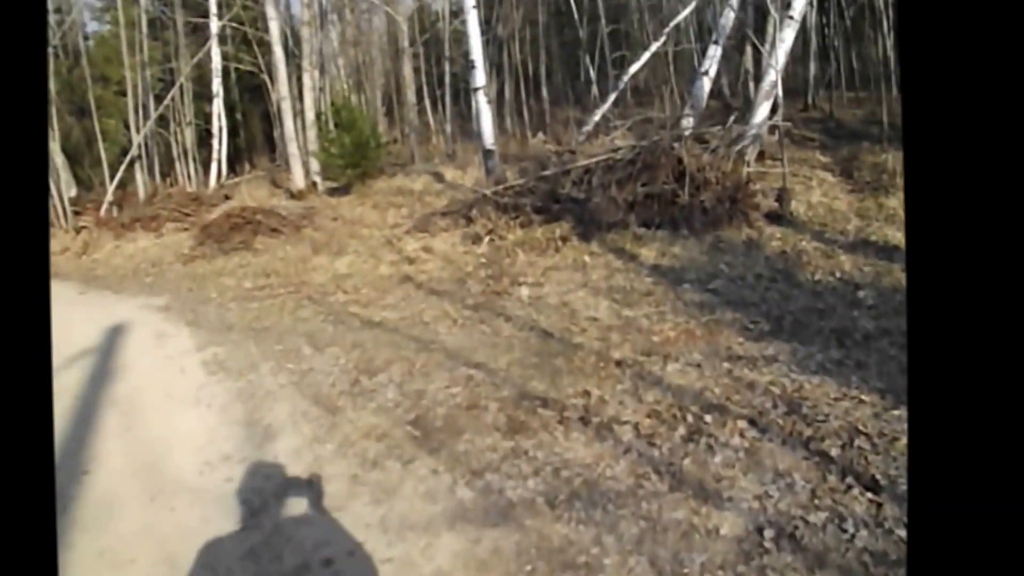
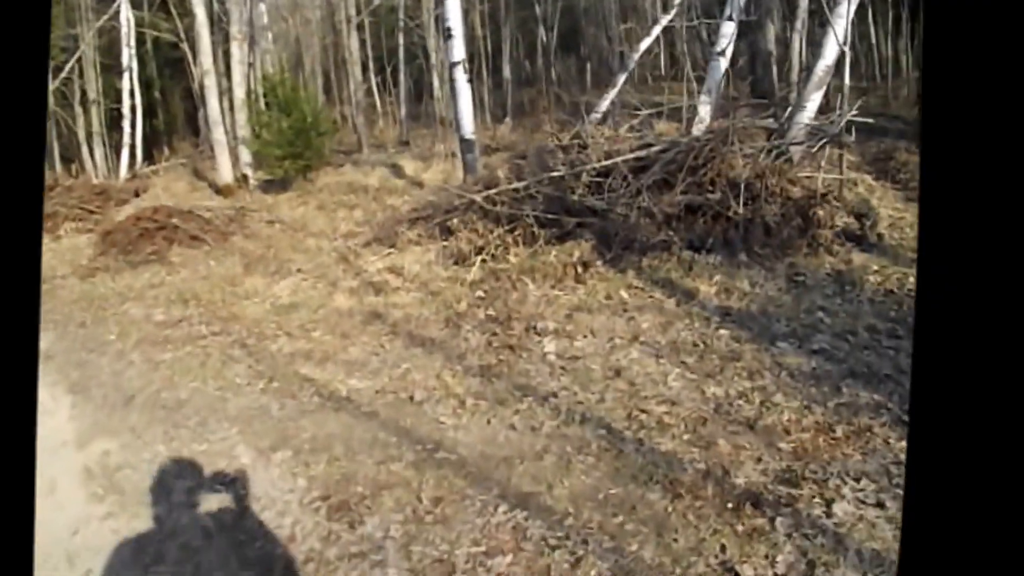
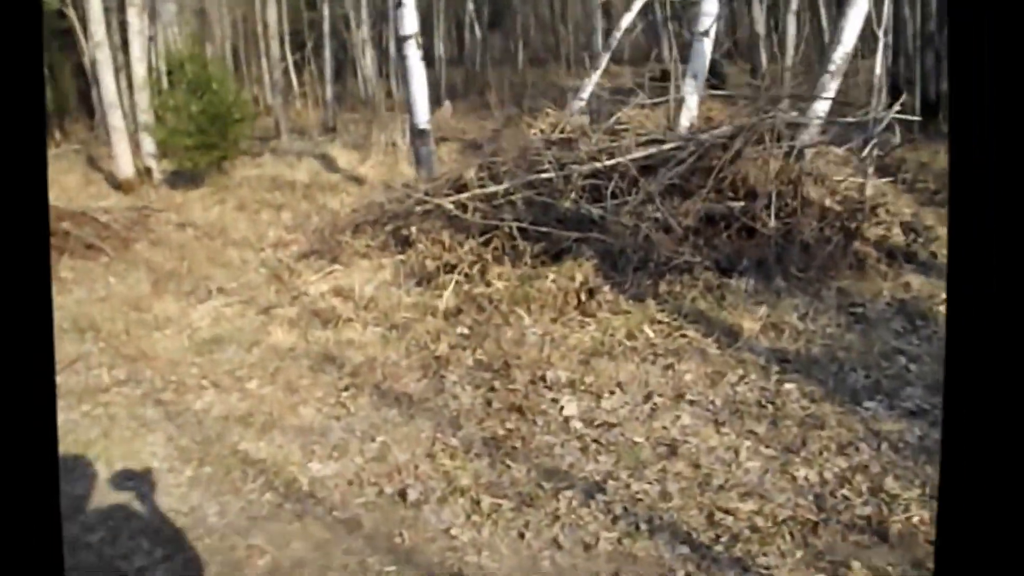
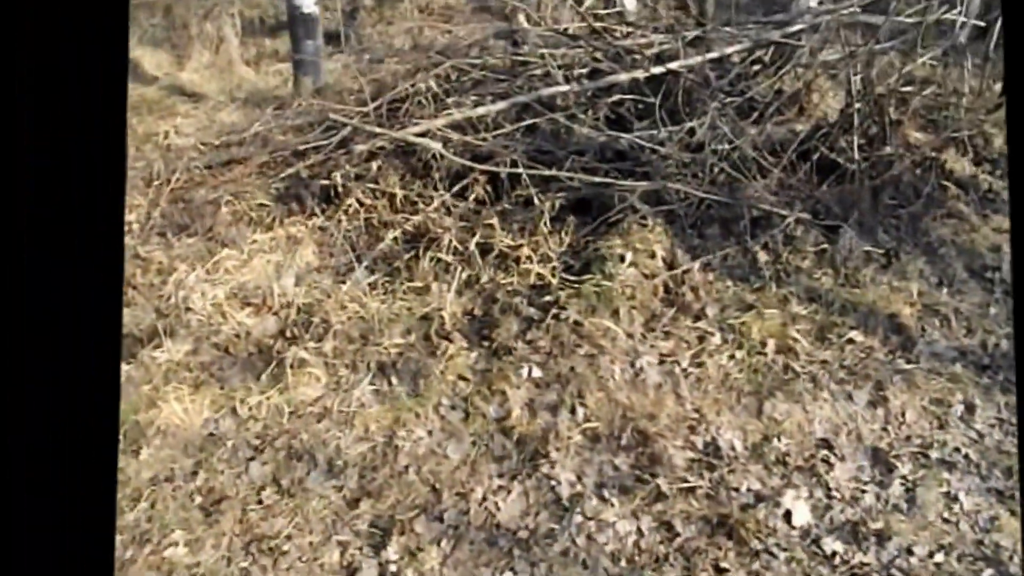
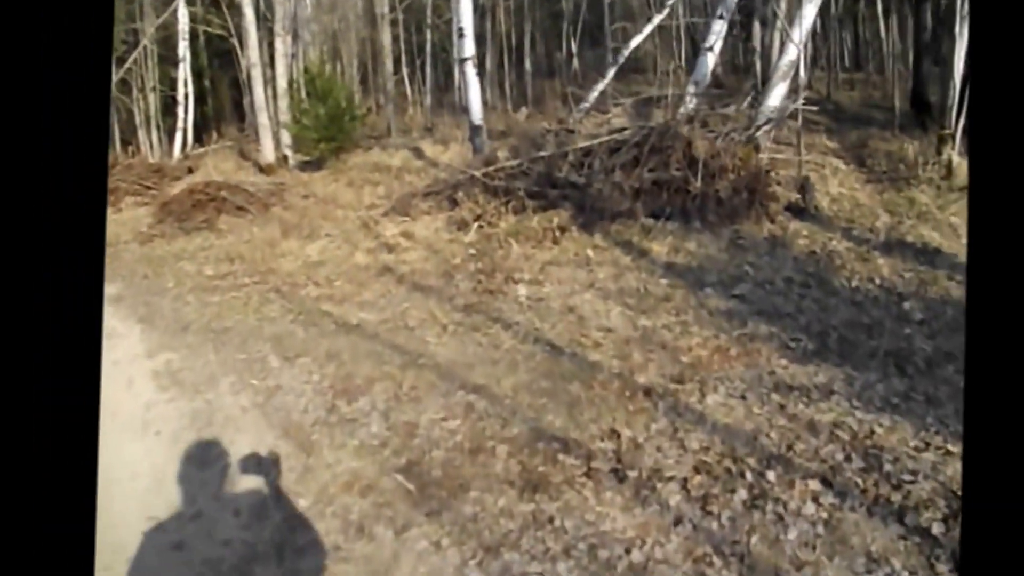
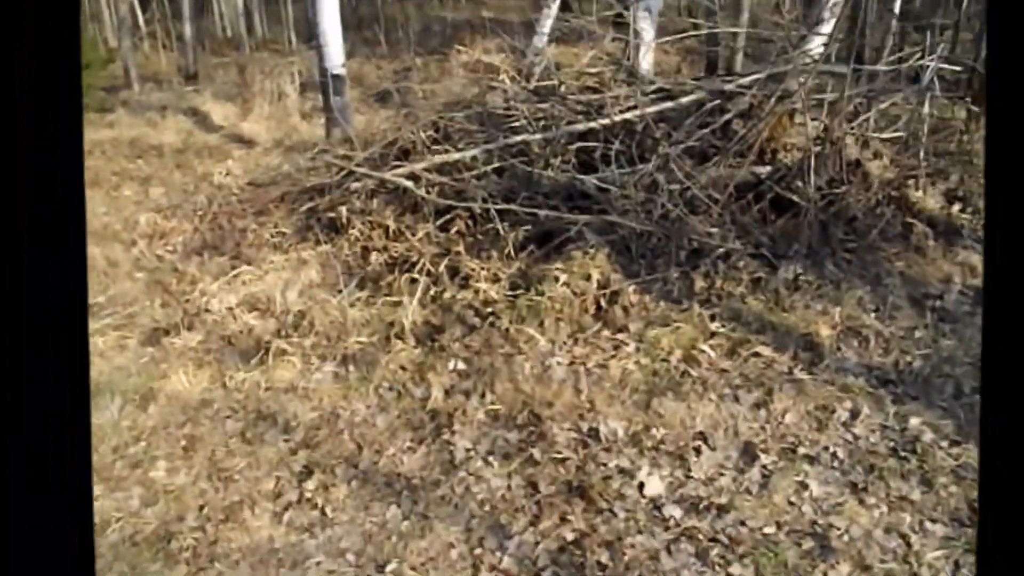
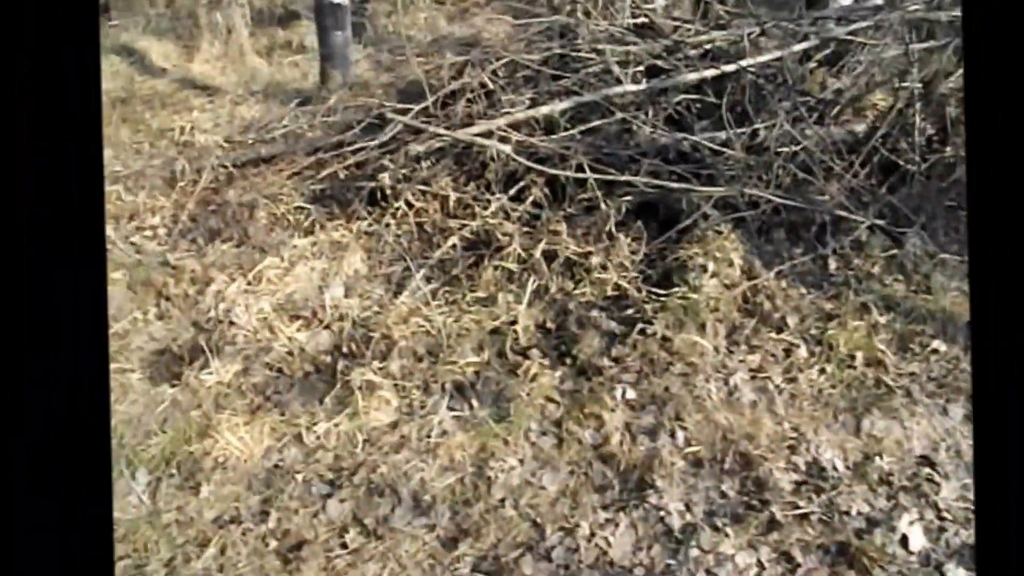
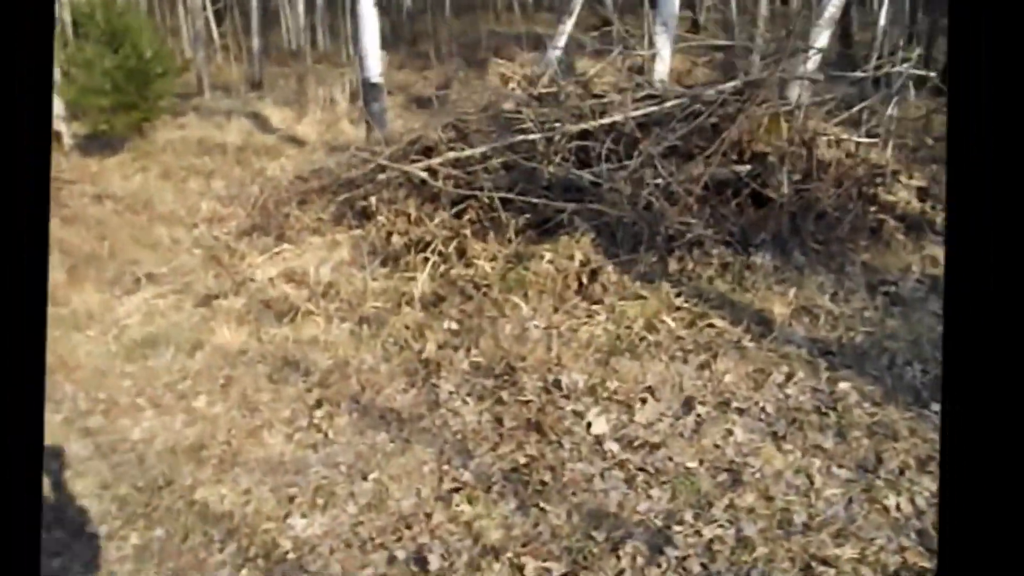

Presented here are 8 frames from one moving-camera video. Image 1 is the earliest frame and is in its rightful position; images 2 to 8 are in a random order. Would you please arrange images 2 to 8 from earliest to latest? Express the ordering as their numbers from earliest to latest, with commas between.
5, 2, 3, 8, 6, 4, 7
